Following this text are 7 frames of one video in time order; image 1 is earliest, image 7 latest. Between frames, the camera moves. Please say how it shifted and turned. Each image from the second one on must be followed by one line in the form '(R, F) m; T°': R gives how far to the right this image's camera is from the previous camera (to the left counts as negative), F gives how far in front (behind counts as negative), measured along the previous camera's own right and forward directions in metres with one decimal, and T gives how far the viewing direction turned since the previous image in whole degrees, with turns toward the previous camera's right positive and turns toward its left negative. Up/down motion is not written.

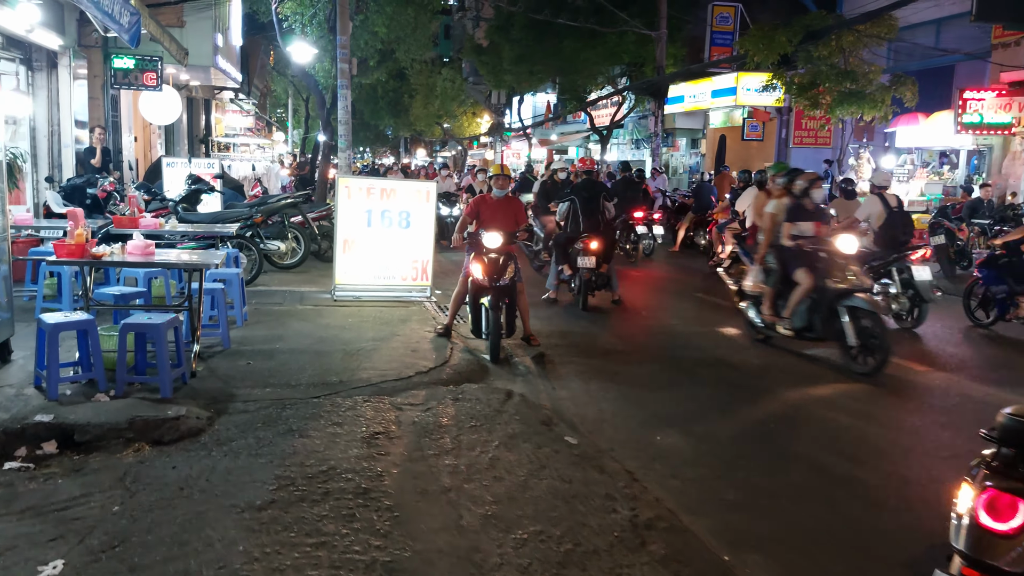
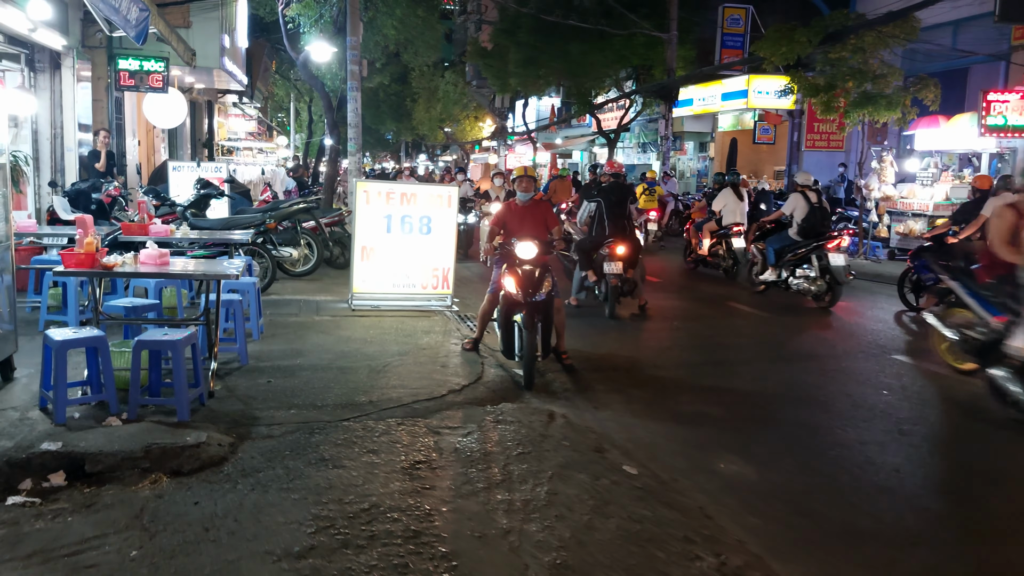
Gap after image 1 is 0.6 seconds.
(-0.3, +0.5) m; 0°
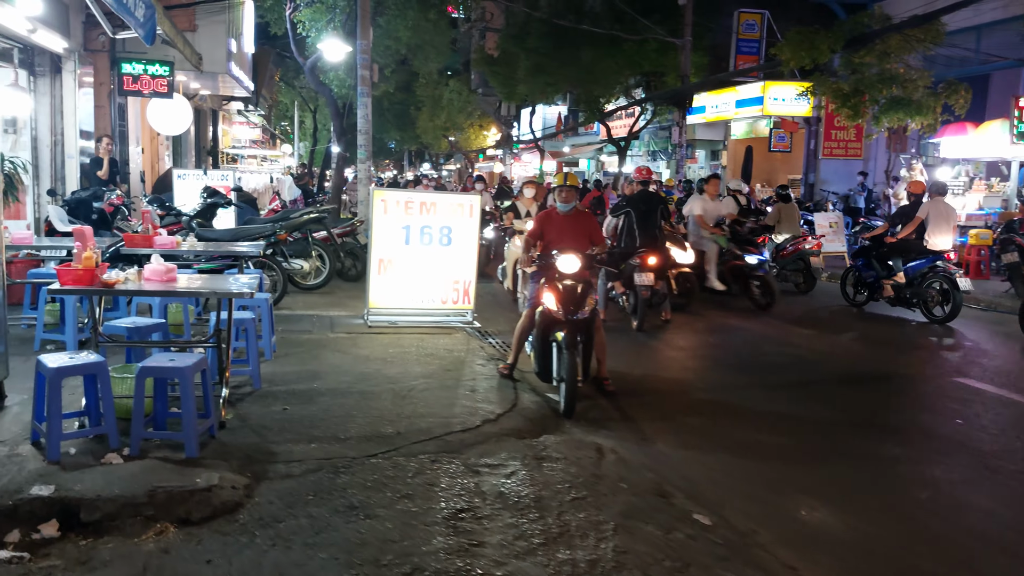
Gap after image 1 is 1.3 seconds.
(-0.2, +0.6) m; 0°
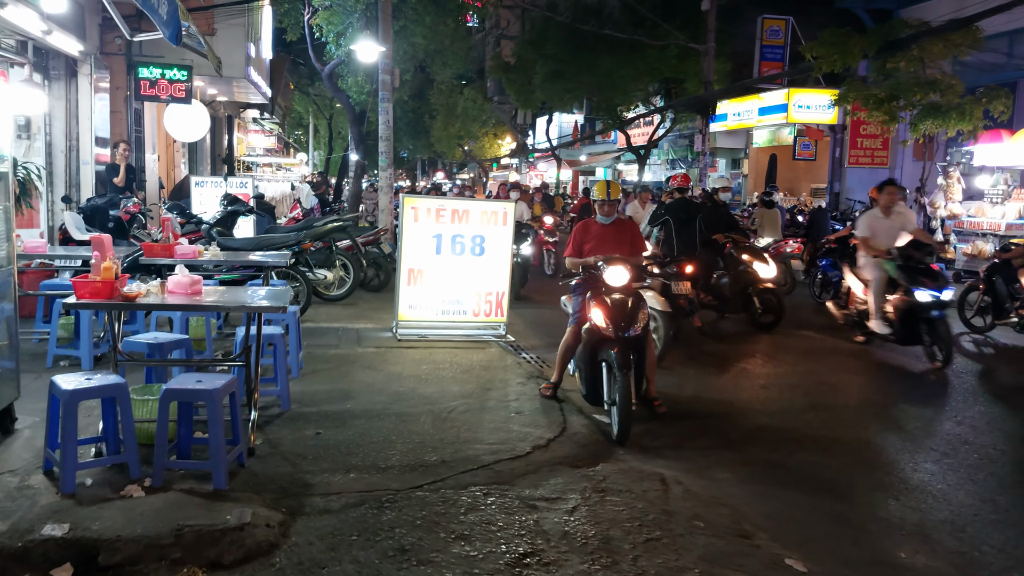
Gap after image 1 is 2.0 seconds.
(-0.2, +0.5) m; -1°
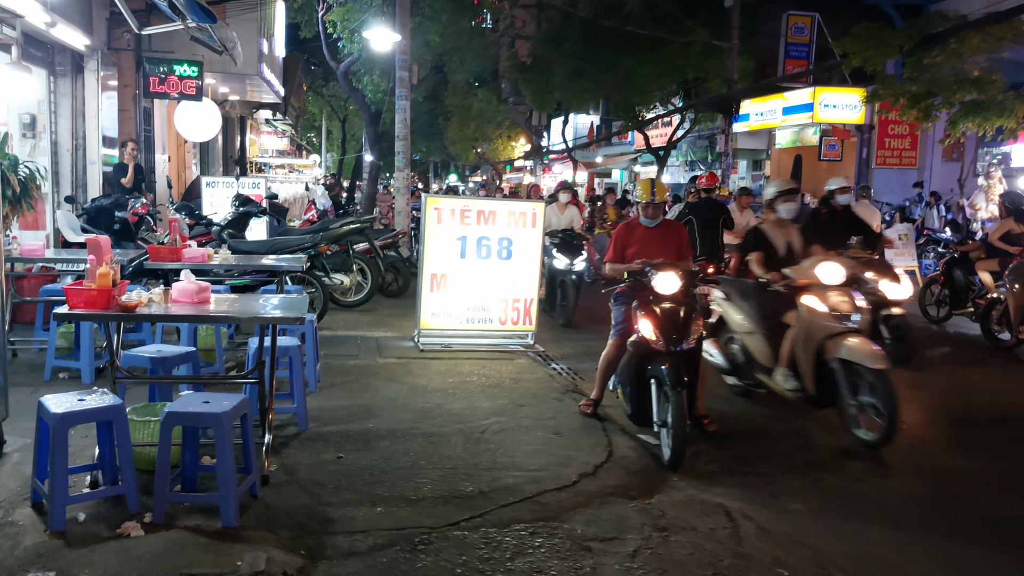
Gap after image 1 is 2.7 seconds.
(-0.2, +0.6) m; -1°
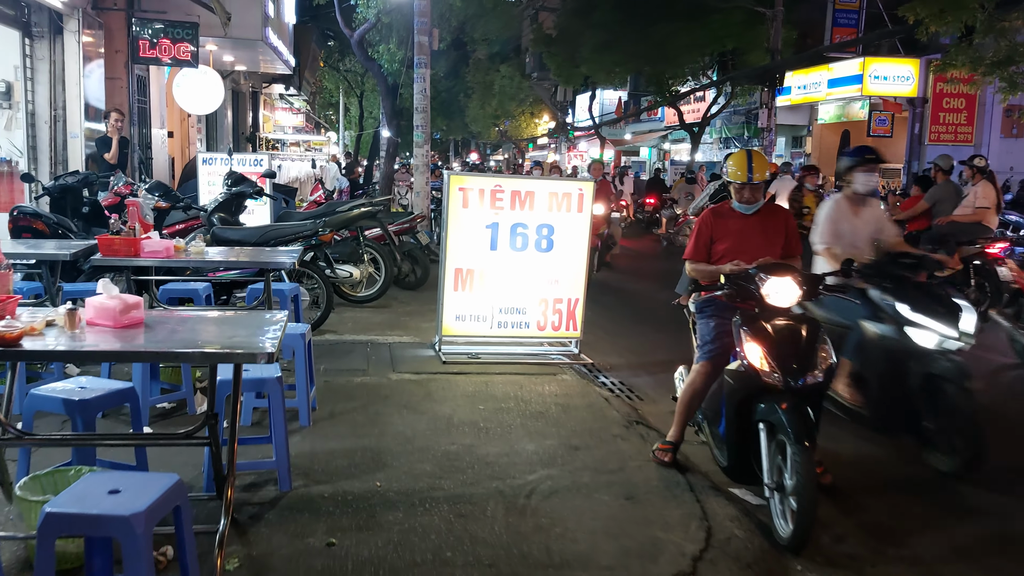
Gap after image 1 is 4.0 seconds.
(-0.2, +1.5) m; -1°
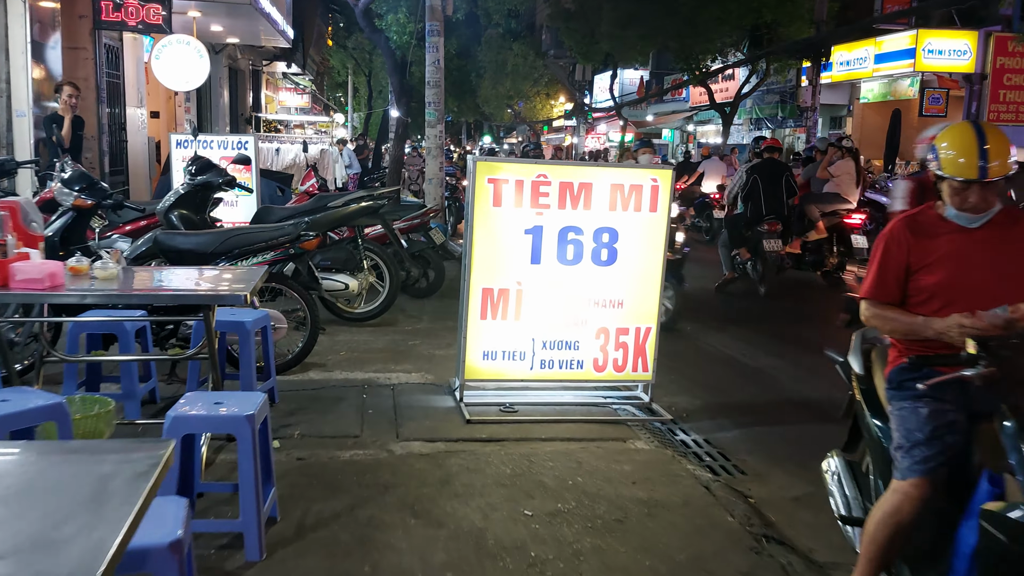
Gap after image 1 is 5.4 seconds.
(-0.2, +1.9) m; -1°
